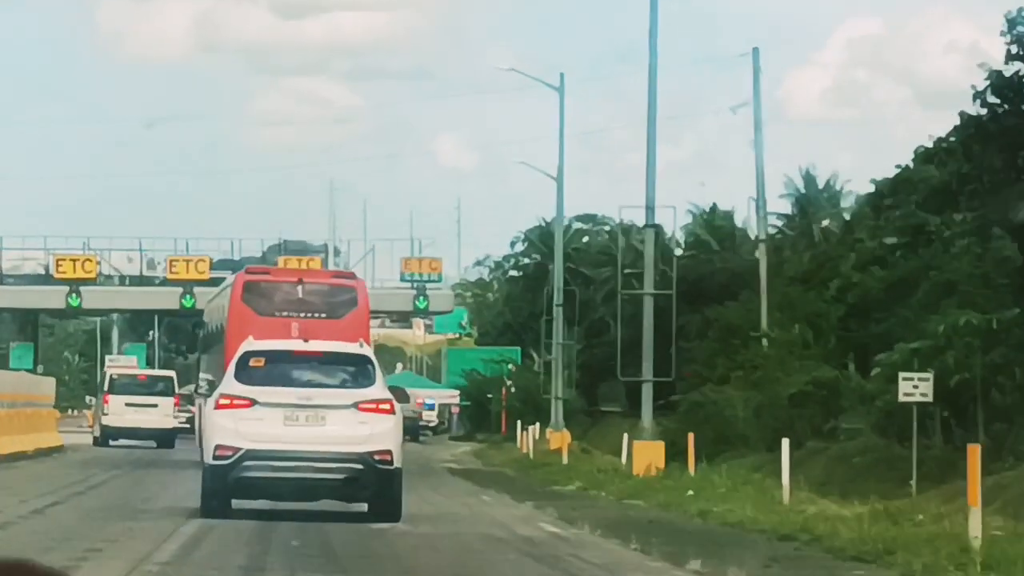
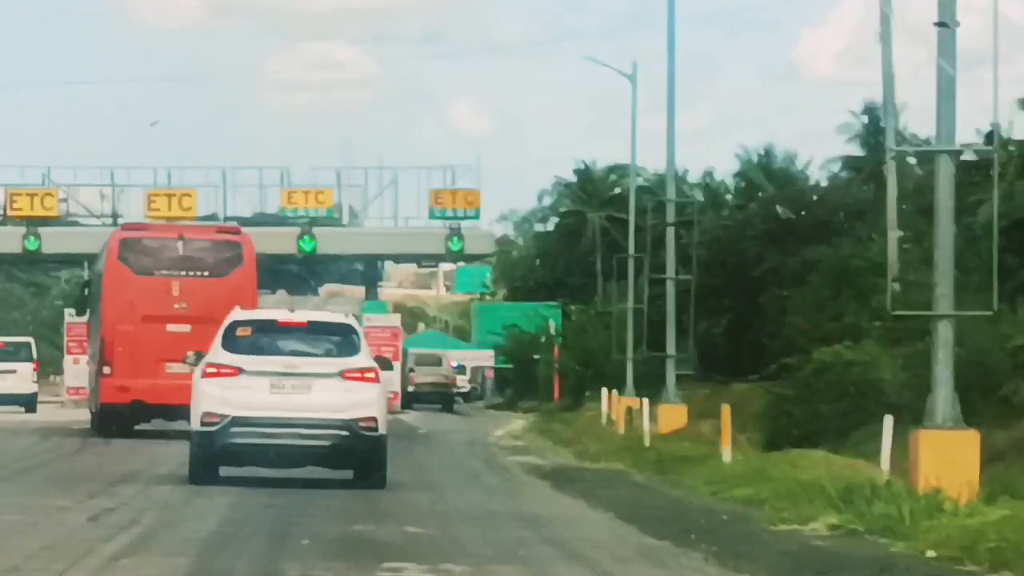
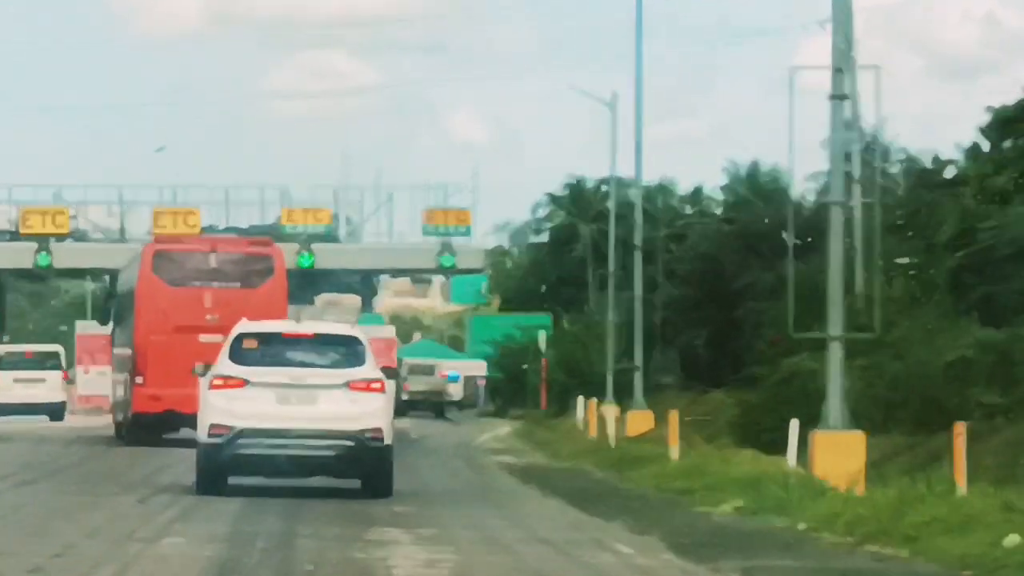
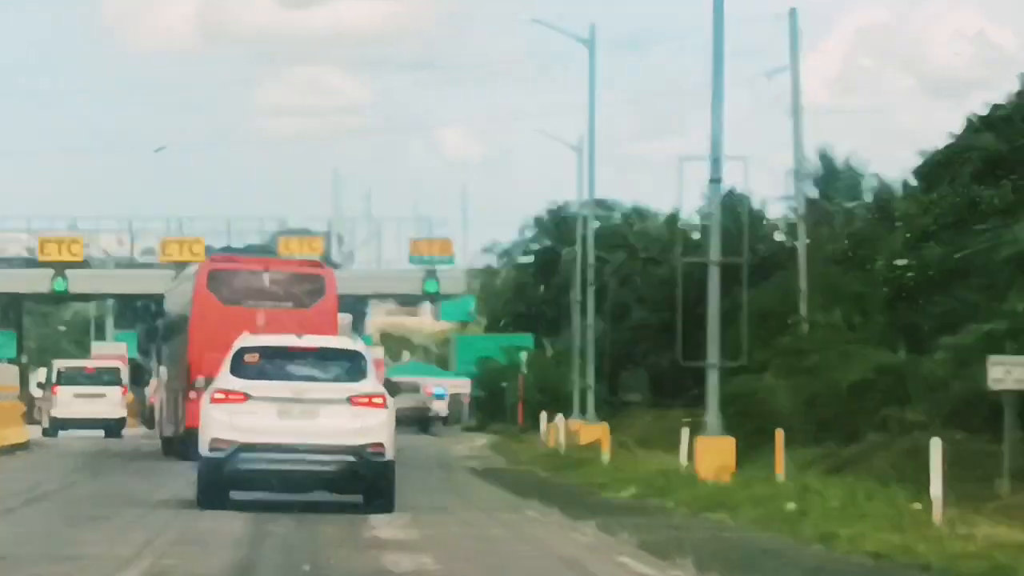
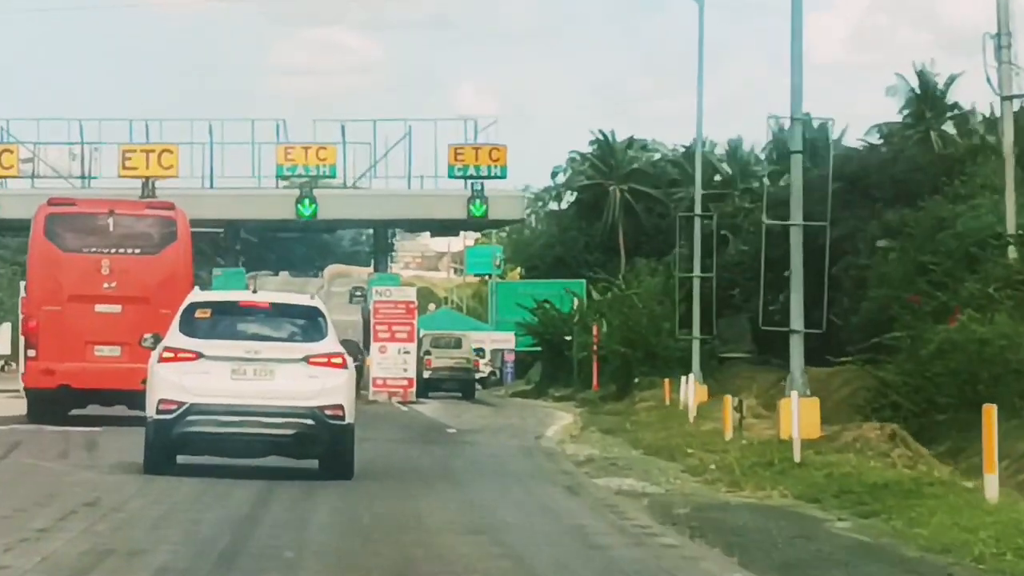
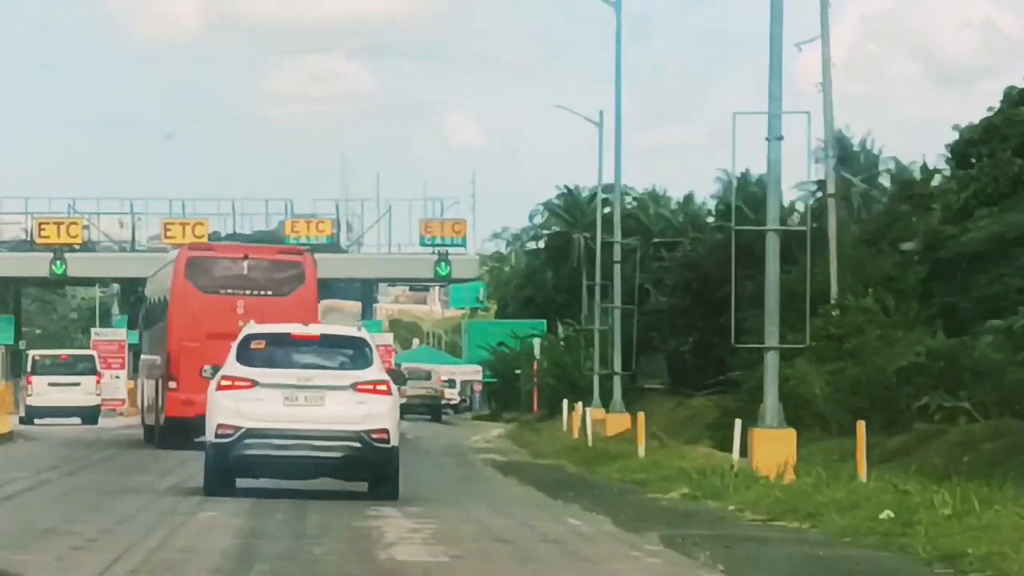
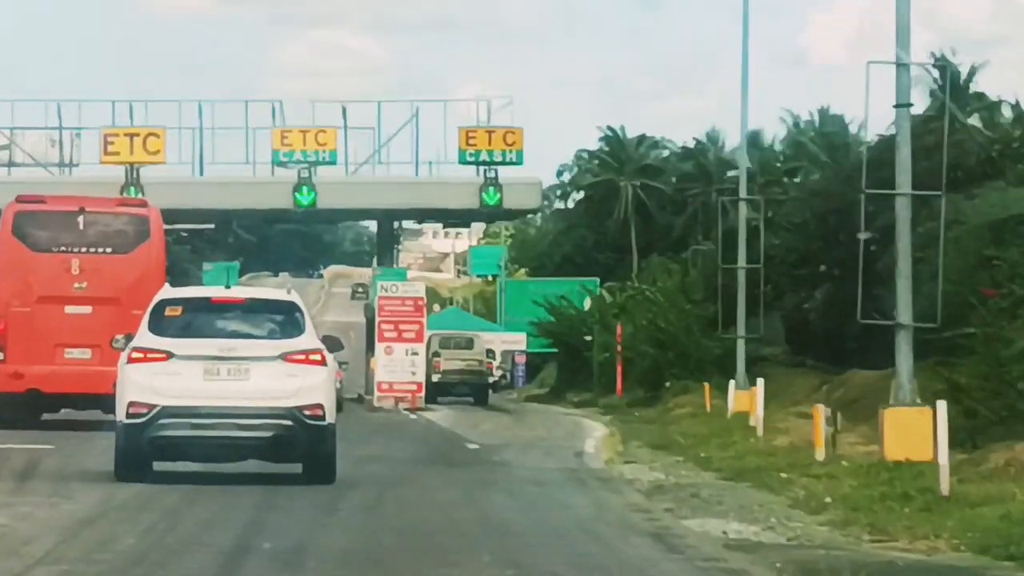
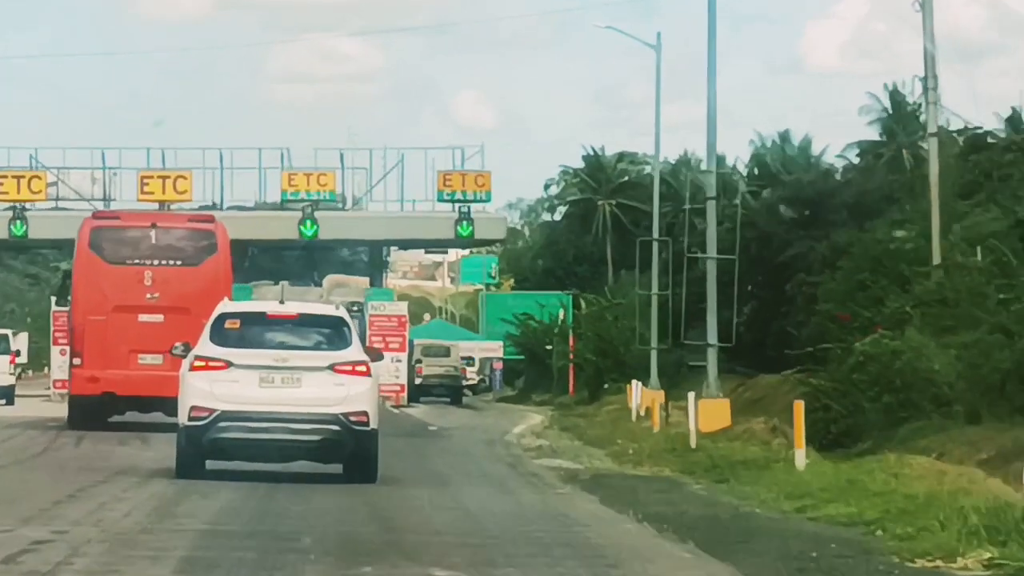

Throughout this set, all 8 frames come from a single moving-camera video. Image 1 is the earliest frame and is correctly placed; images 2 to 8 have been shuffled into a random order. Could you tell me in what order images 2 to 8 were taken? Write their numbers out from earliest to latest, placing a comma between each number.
4, 6, 3, 2, 8, 5, 7
